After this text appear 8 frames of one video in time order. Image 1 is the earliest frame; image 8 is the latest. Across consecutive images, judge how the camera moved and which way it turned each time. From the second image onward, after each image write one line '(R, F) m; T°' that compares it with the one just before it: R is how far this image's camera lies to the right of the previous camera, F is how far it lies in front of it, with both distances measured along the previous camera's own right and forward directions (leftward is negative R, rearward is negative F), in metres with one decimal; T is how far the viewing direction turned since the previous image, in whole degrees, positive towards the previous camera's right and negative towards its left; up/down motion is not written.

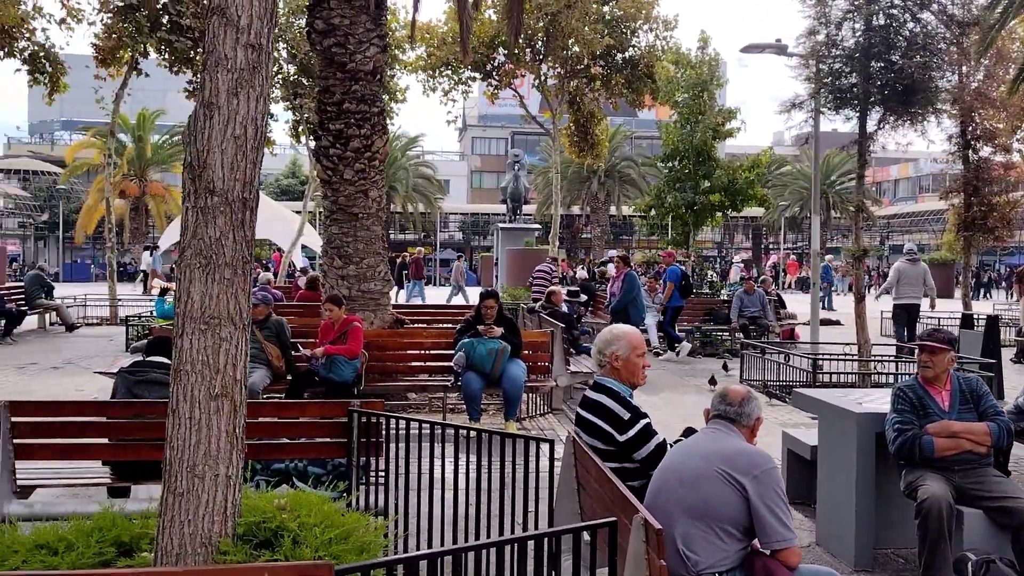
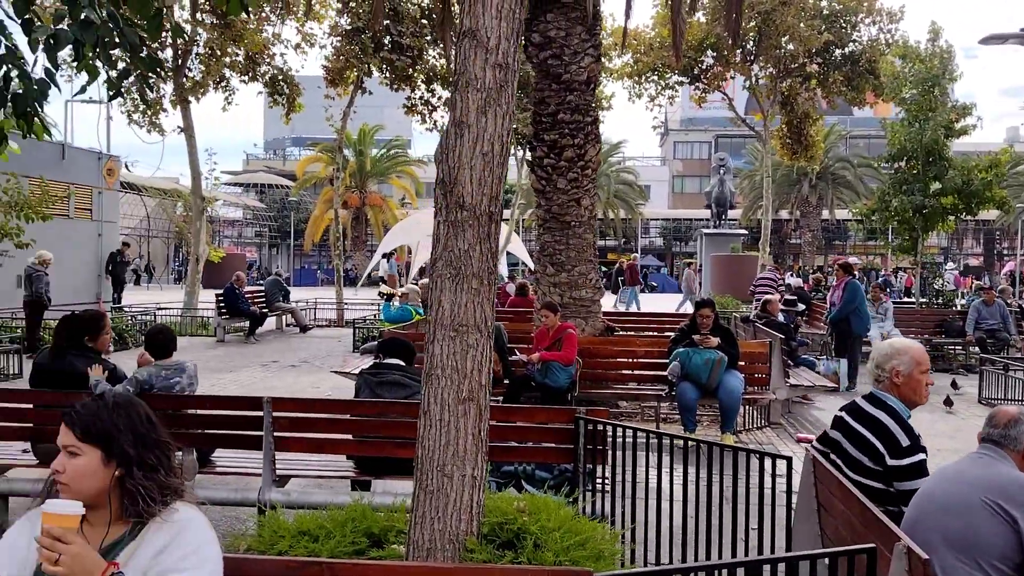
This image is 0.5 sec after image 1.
(-0.2, 0.0) m; -13°
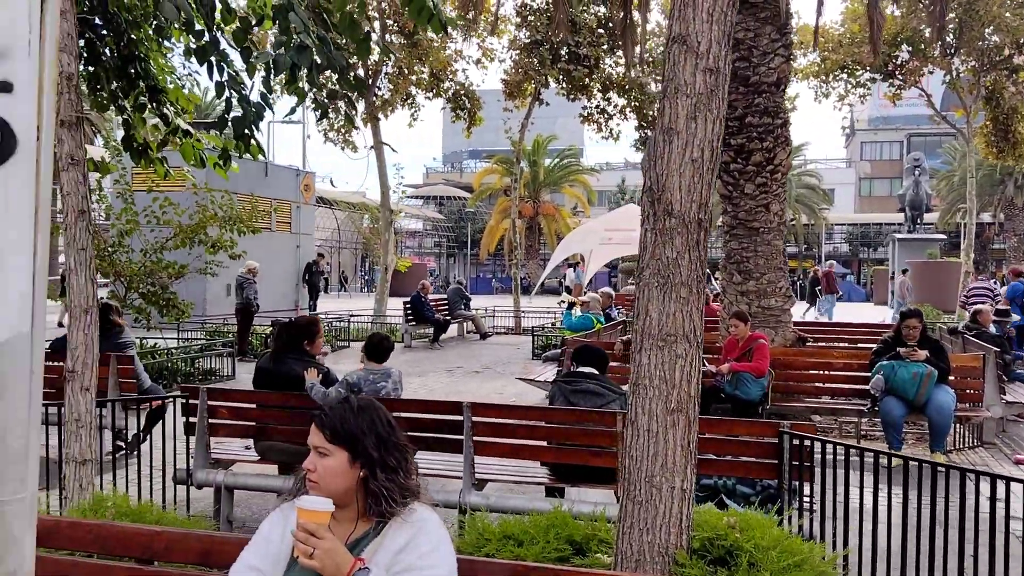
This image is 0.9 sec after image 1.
(-0.1, 0.0) m; -11°
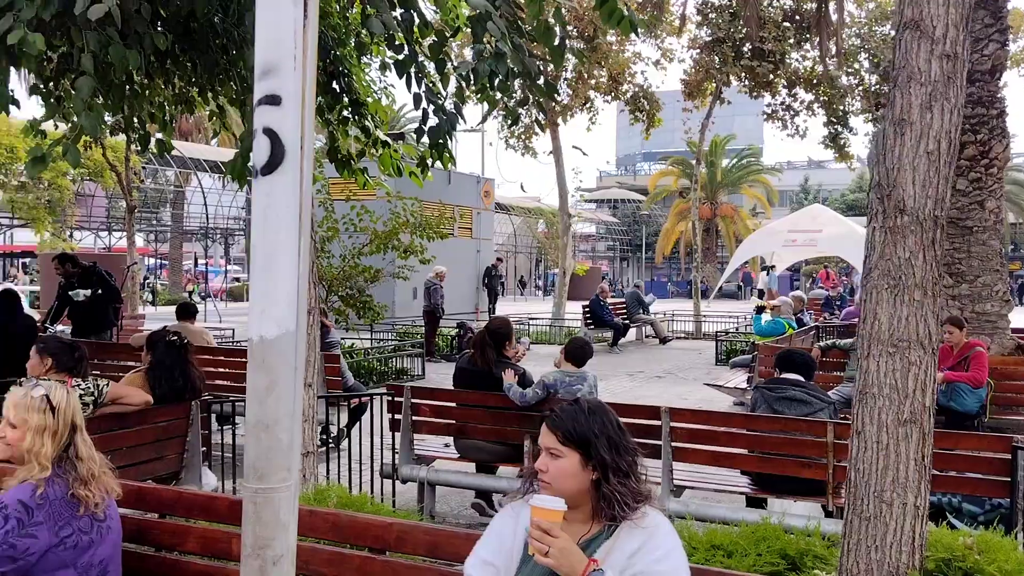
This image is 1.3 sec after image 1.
(-0.1, 0.0) m; -11°
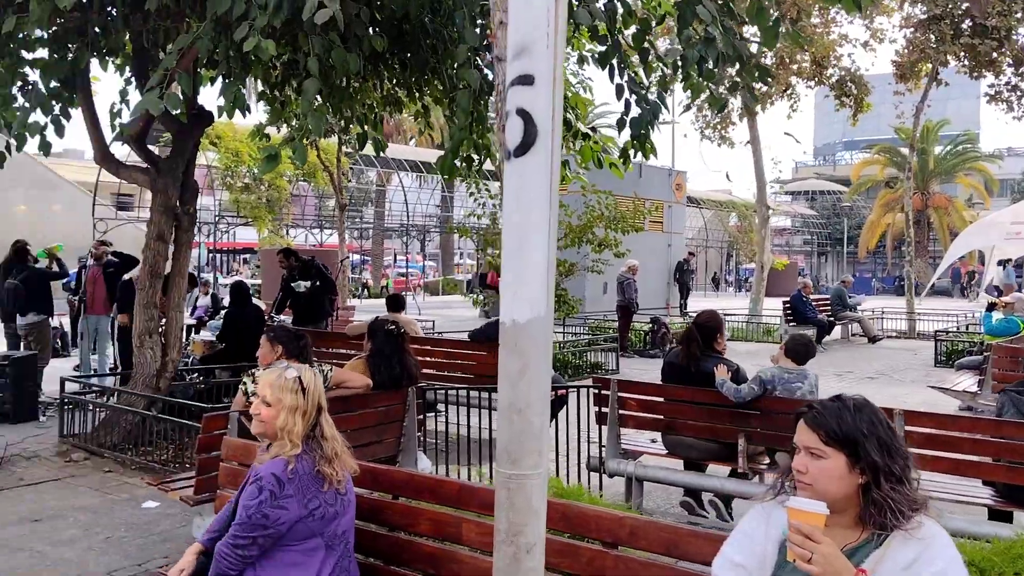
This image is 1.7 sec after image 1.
(-0.2, +0.1) m; -12°
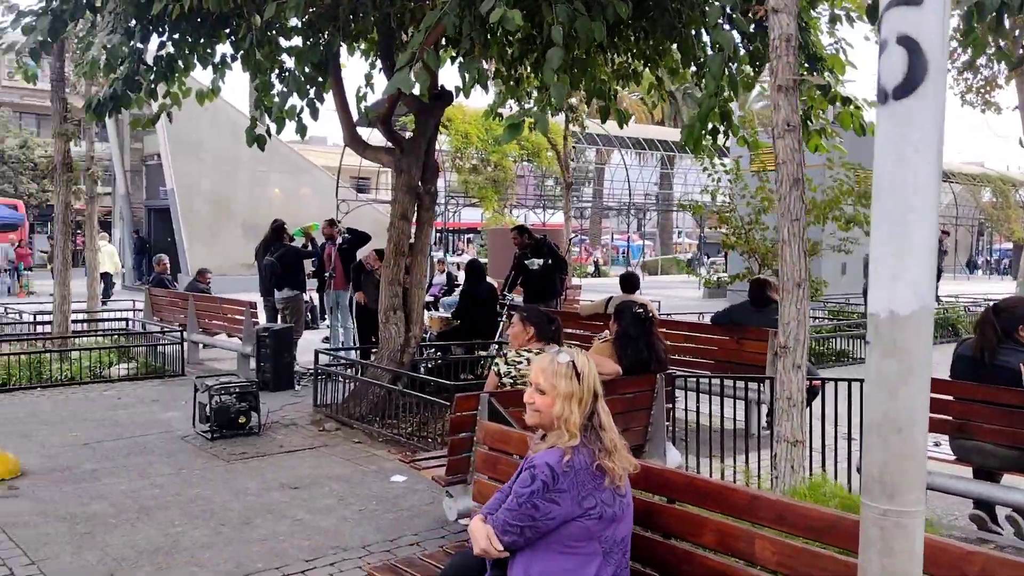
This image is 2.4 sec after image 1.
(-0.2, +0.3) m; -14°
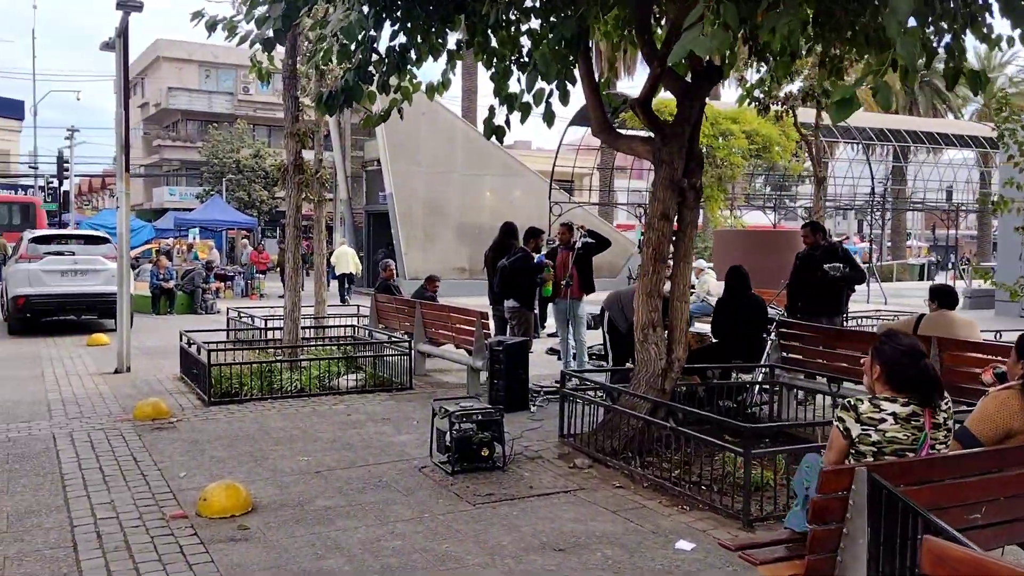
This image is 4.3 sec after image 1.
(-0.7, +1.2) m; -13°
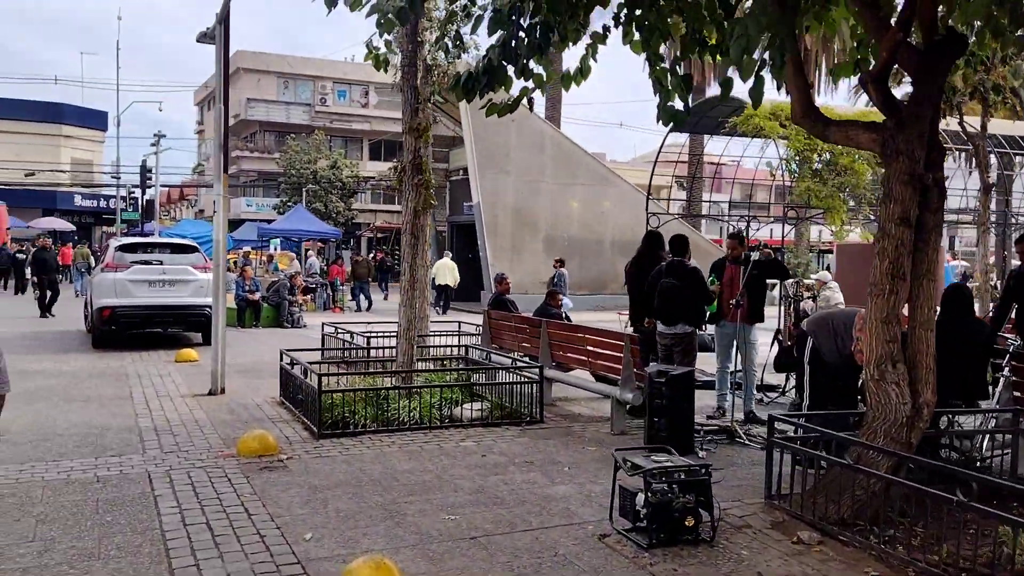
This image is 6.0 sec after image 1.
(-0.9, +1.3) m; -4°
